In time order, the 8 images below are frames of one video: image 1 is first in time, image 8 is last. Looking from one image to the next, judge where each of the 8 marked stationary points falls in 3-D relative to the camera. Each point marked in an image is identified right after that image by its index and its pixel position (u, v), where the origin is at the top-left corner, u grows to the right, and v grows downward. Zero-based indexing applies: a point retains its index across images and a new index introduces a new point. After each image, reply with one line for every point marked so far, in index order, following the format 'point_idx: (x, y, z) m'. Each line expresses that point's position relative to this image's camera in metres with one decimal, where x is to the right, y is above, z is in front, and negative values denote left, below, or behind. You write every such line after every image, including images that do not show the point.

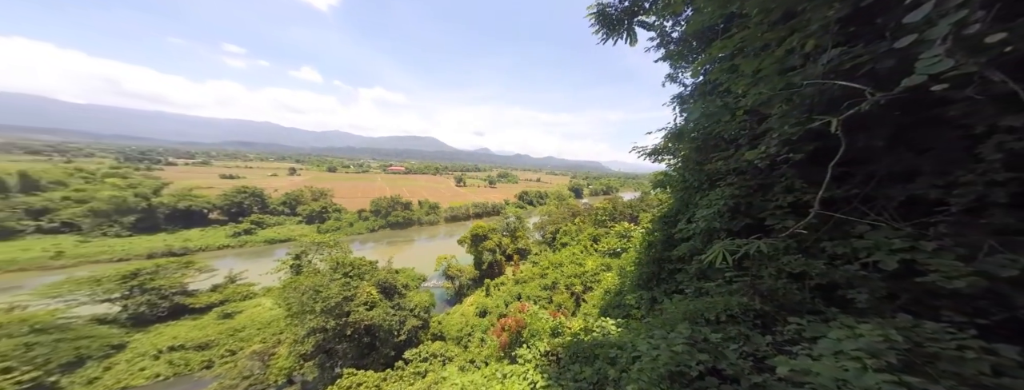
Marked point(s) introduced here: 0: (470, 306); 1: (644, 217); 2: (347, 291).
0: (-3.0, -5.5, +14.2) m
1: (+7.3, -1.3, +16.0) m
2: (-5.4, -3.2, +9.7) m
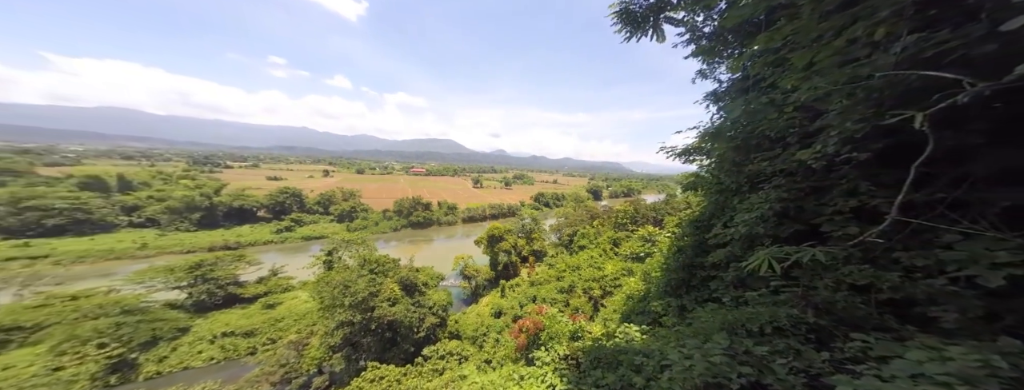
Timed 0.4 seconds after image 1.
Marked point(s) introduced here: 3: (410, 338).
0: (-2.1, -5.6, +14.5) m
1: (+8.4, -1.4, +15.4) m
2: (-4.9, -3.3, +10.3) m
3: (-3.7, -5.2, +10.4) m
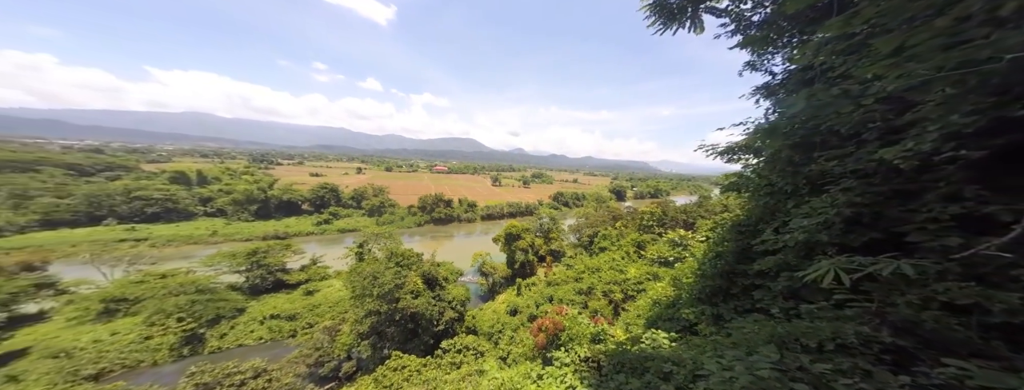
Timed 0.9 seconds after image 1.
0: (-1.0, -5.4, +14.7) m
1: (+9.6, -1.5, +14.4) m
2: (-4.2, -3.2, +10.8) m
3: (-3.0, -5.0, +10.8) m
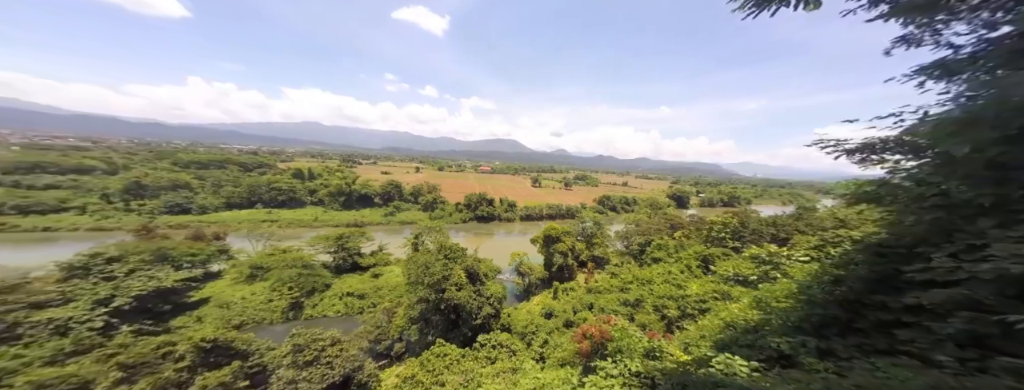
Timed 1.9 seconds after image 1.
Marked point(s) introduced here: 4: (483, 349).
0: (+1.3, -5.5, +14.7) m
1: (+11.6, -1.9, +11.9) m
2: (-2.7, -3.1, +11.6) m
3: (-1.6, -5.0, +11.3) m
4: (-1.0, -5.6, +10.6) m
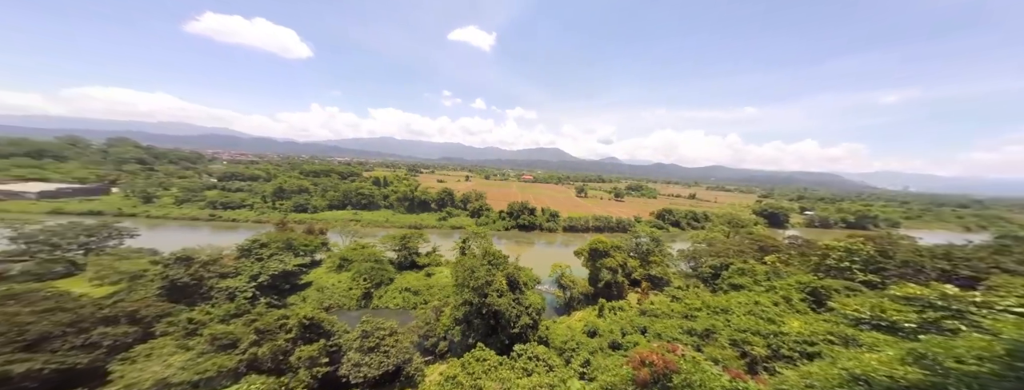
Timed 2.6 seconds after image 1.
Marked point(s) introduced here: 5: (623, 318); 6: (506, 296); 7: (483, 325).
0: (+3.4, -6.0, +14.0) m
1: (+13.0, -2.6, +9.1) m
2: (-1.0, -3.4, +11.9) m
3: (-0.1, -5.3, +11.3) m
4: (+0.3, -5.9, +10.5) m
5: (+5.2, -5.6, +13.0) m
6: (-0.3, -4.1, +11.7) m
7: (-1.1, -5.1, +11.5) m
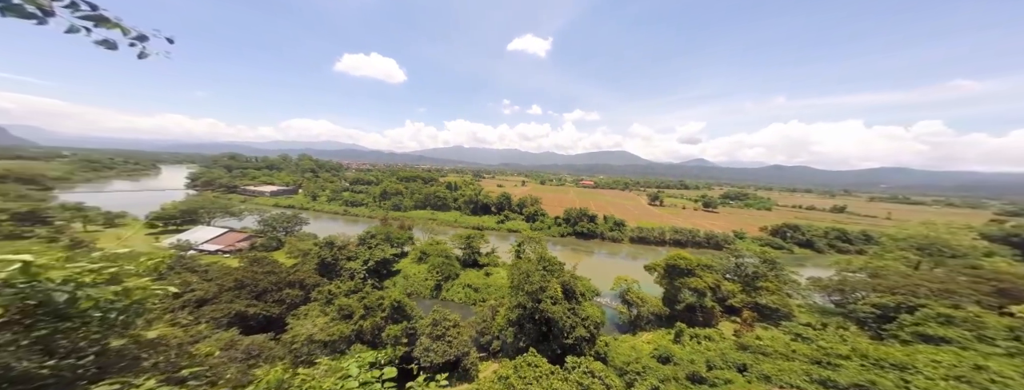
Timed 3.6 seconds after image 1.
0: (+6.0, -6.3, +12.5) m
1: (+14.0, -3.0, +5.2) m
2: (+1.3, -3.6, +11.8) m
3: (+2.0, -5.5, +11.0) m
4: (+2.0, -6.1, +10.0) m
5: (+7.5, -5.9, +11.1) m
6: (+1.9, -4.3, +11.4) m
7: (+1.0, -5.3, +11.5) m
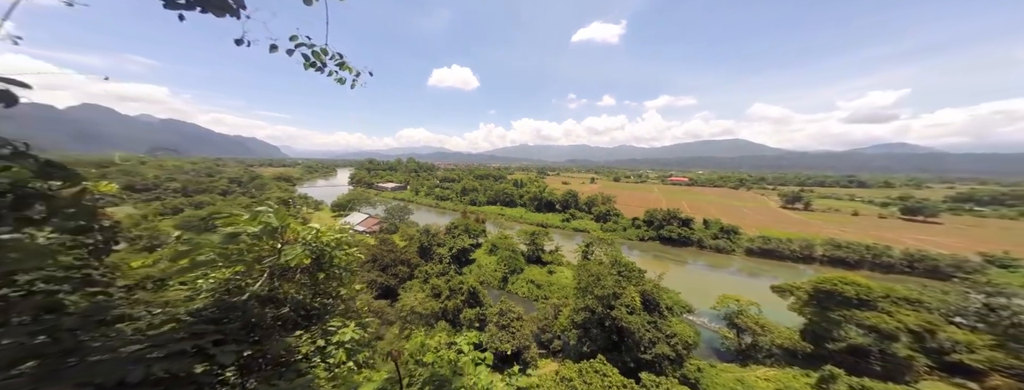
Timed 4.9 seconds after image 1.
0: (+8.7, -6.4, +9.6) m
1: (+13.2, -3.3, -0.3) m
2: (+4.1, -3.5, +10.8) m
3: (+4.4, -5.5, +9.8) m
4: (+4.1, -6.0, +8.9) m
5: (+9.5, -6.0, +7.7) m
6: (+4.5, -4.2, +10.2) m
7: (+3.7, -5.2, +10.6) m
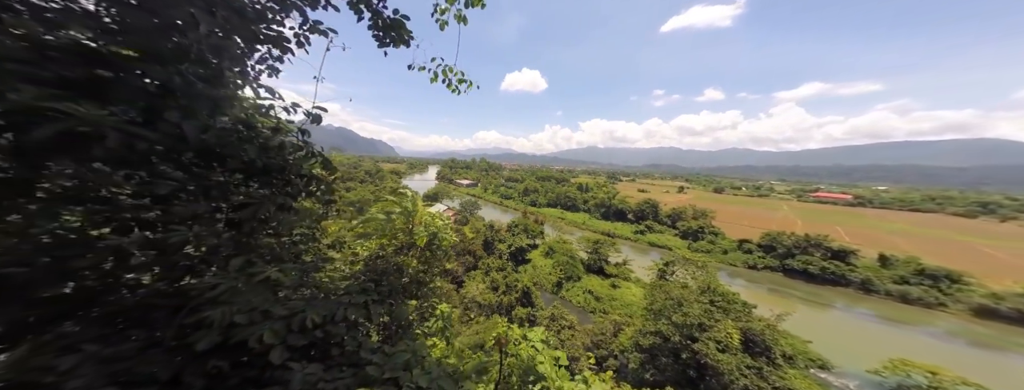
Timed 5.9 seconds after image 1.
0: (+9.9, -7.1, +6.1) m
1: (+10.5, -4.3, -4.8) m
2: (+6.3, -3.9, +8.9) m
3: (+6.0, -5.9, +7.9) m
4: (+5.3, -6.4, +7.2) m
5: (+9.9, -6.8, +4.0) m
6: (+6.4, -4.7, +8.1) m
7: (+5.7, -5.6, +8.9) m
